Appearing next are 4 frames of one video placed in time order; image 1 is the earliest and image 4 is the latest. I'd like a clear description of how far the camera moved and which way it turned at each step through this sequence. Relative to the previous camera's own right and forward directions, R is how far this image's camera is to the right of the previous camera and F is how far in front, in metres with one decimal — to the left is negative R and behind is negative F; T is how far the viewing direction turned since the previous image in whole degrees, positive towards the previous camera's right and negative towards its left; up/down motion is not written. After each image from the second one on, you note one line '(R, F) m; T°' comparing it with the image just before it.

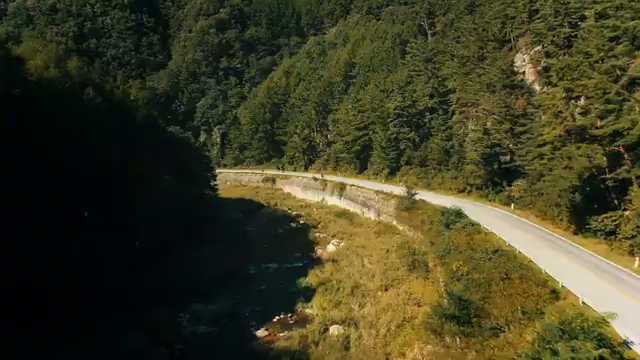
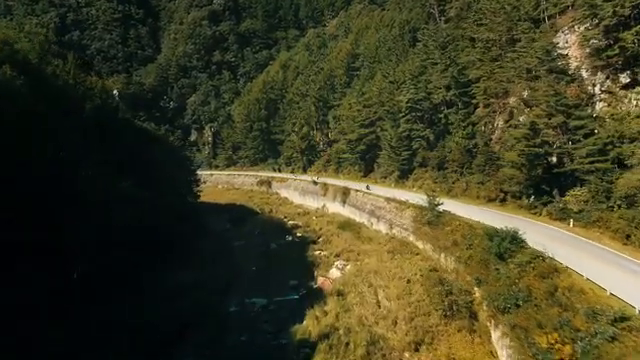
(-0.1, +8.1) m; 0°
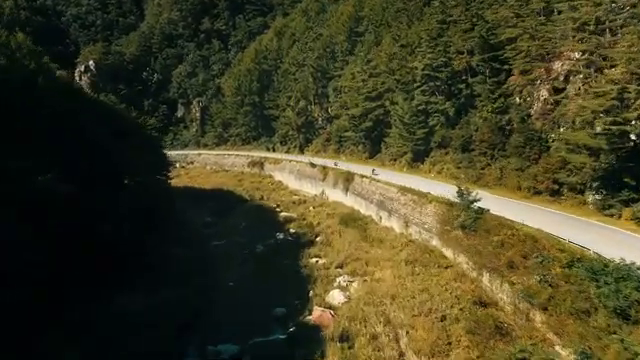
(+0.2, +8.7) m; 0°
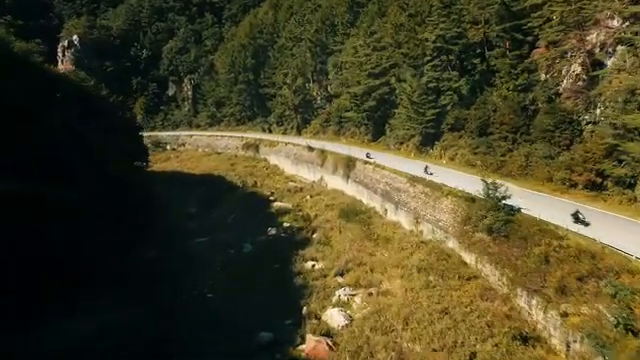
(+0.2, +4.6) m; 0°
